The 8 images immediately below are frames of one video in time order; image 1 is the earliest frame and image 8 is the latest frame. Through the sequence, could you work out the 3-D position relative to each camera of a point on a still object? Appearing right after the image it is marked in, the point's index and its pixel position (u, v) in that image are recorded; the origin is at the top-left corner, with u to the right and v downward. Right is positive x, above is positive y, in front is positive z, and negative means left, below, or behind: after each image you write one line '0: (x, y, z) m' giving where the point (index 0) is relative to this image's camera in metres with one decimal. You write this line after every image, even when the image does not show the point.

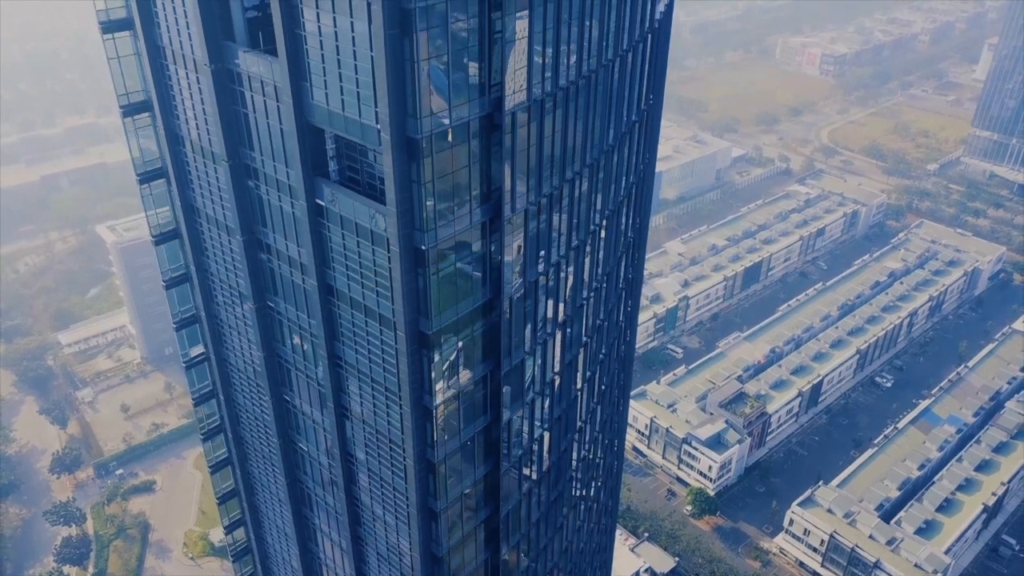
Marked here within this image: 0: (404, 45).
0: (-2.8, +6.4, +19.5) m
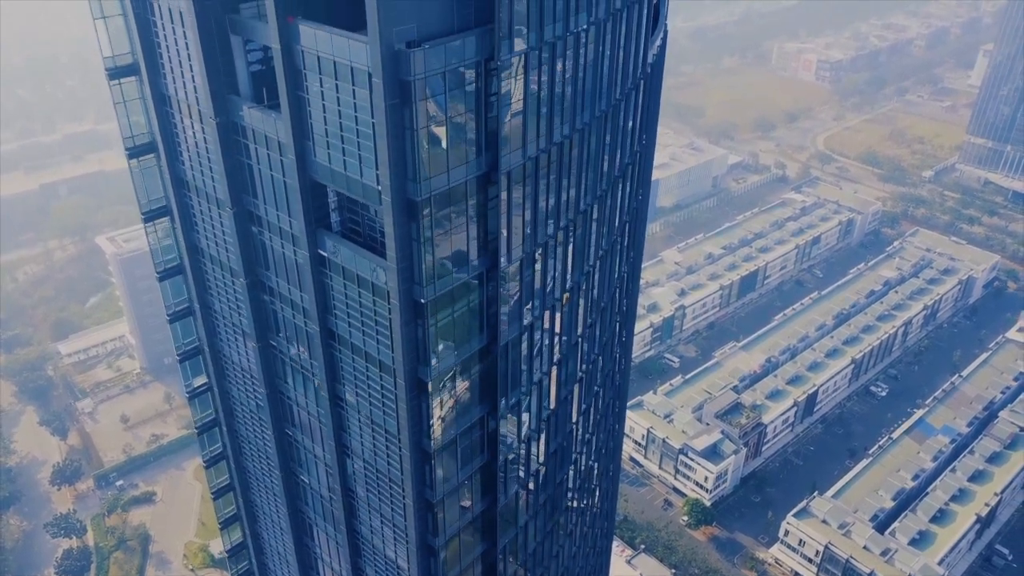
0: (-2.9, +4.8, +20.3) m
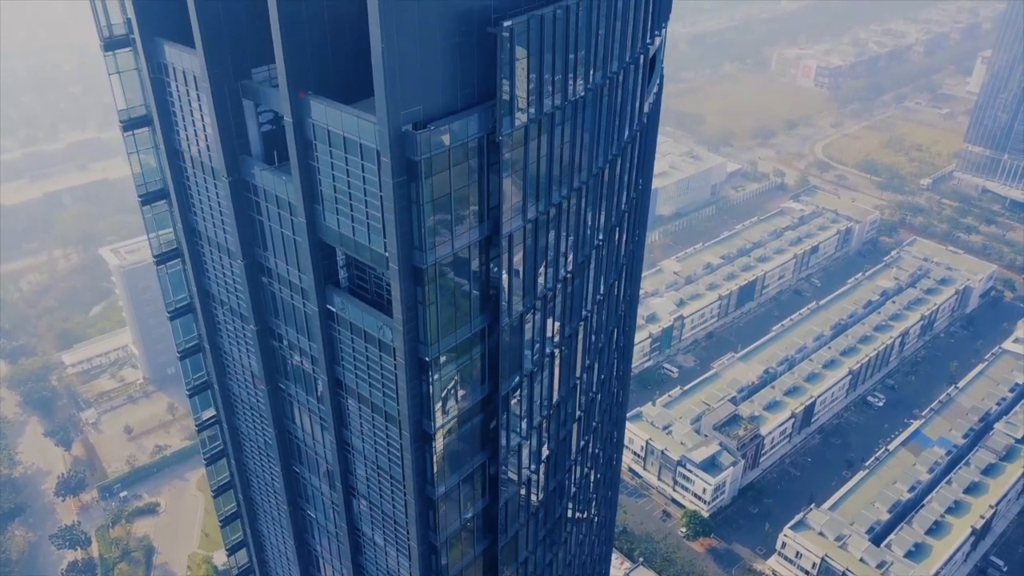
0: (-2.9, +2.9, +21.3) m
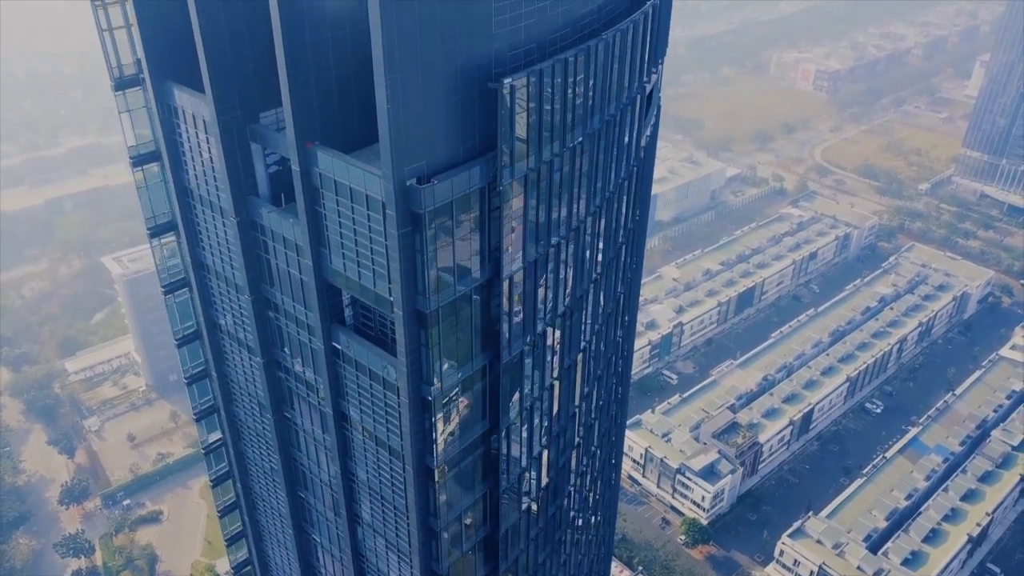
0: (-2.9, +1.5, +22.1) m
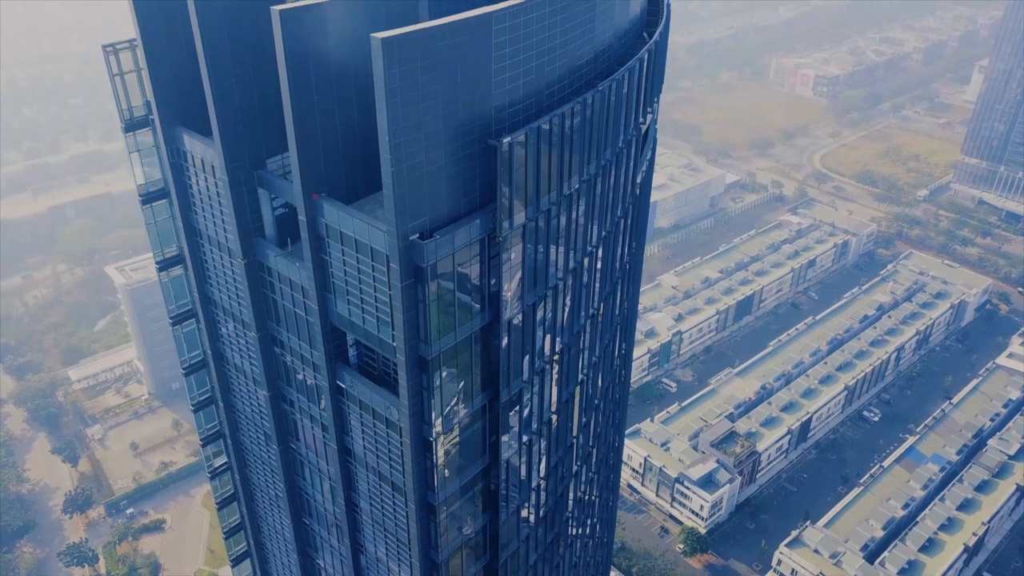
0: (-2.9, 0.0, +23.0) m
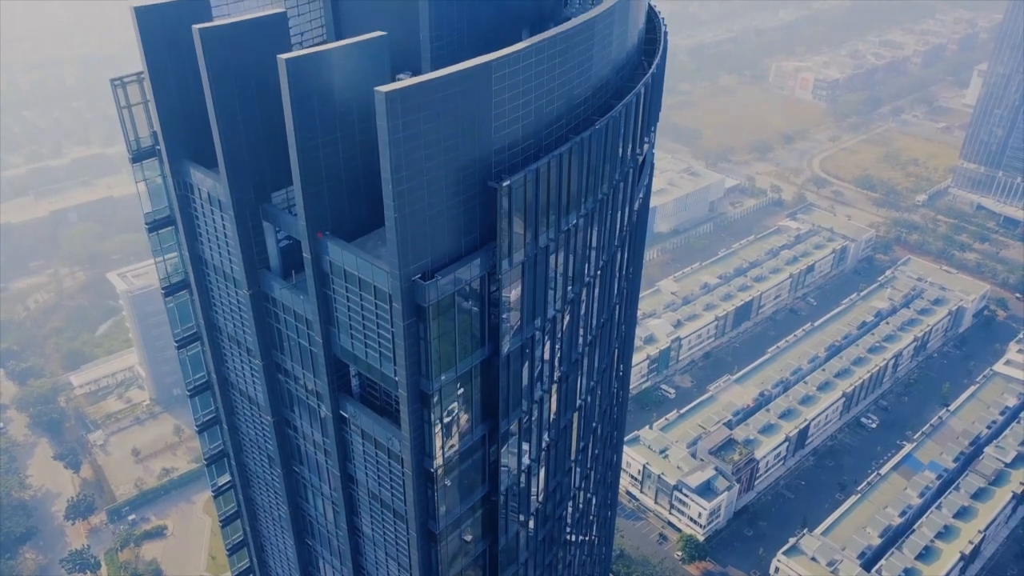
0: (-3.0, -1.2, +23.6) m
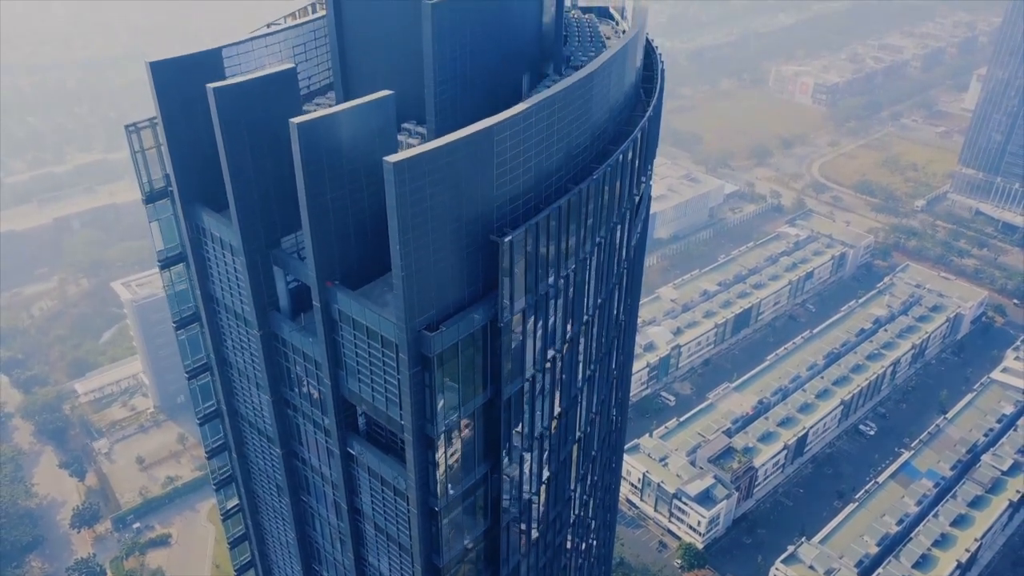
0: (-2.9, -2.9, +24.7) m
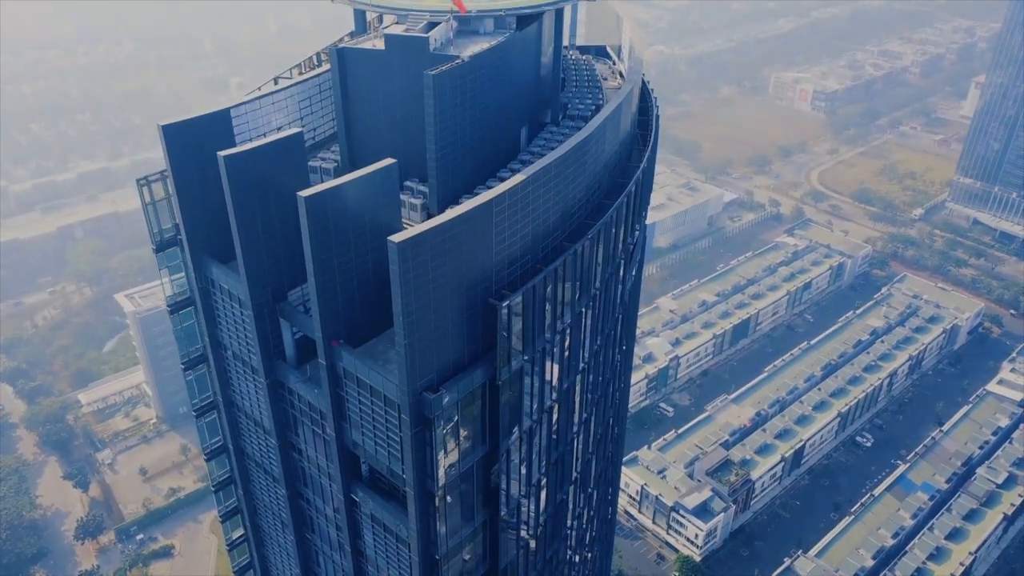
0: (-3.0, -5.1, +25.8) m
